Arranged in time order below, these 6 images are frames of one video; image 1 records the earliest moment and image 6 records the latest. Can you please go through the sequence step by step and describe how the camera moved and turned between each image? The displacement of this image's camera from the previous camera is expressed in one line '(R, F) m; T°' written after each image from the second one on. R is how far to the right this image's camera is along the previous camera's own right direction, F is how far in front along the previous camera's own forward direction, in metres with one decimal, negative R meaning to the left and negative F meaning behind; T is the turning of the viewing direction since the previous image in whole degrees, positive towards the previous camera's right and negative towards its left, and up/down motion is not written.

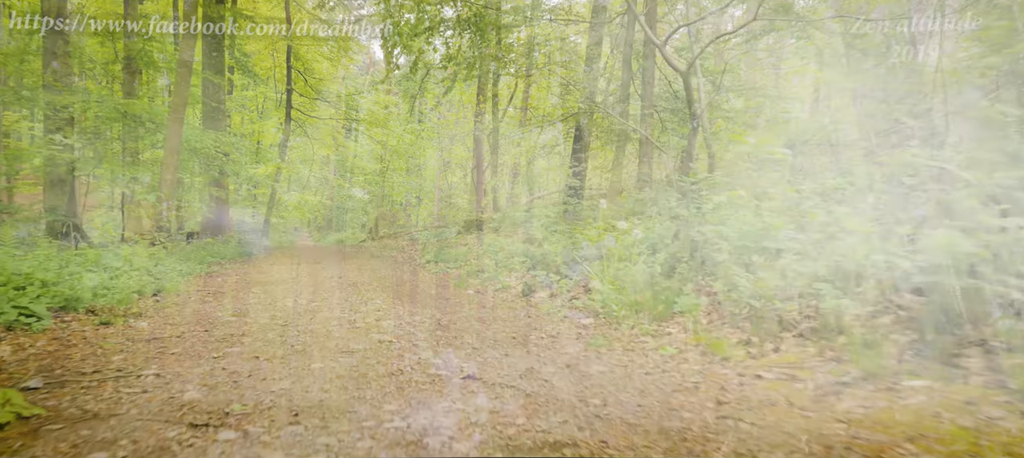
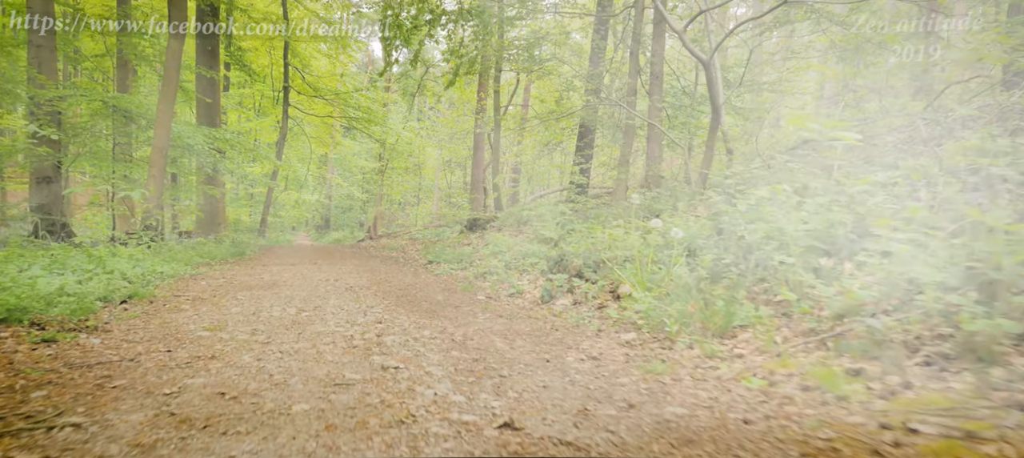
(-0.2, +0.8) m; 0°
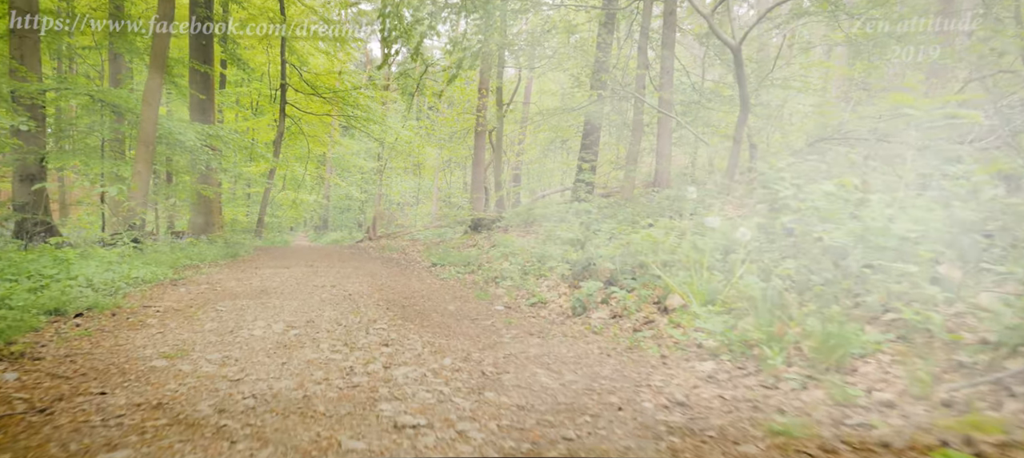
(-0.3, +0.9) m; 0°
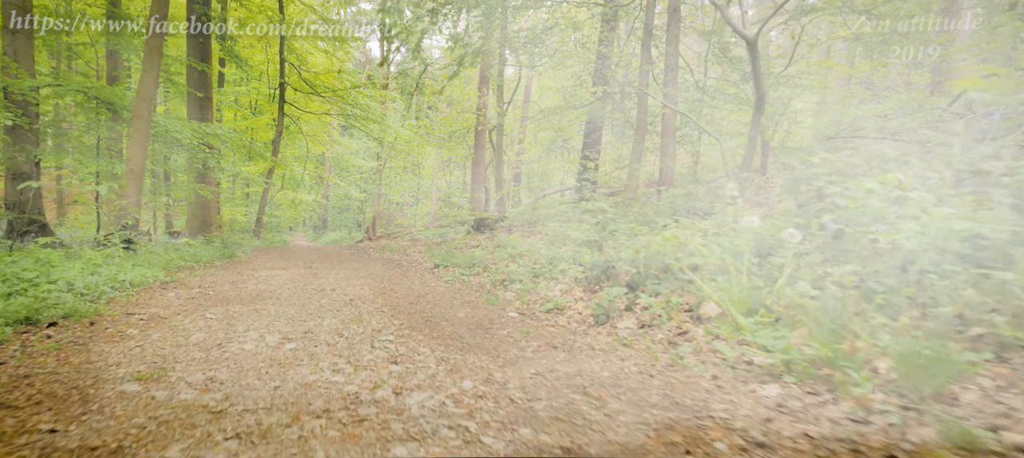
(-0.2, +0.5) m; 0°
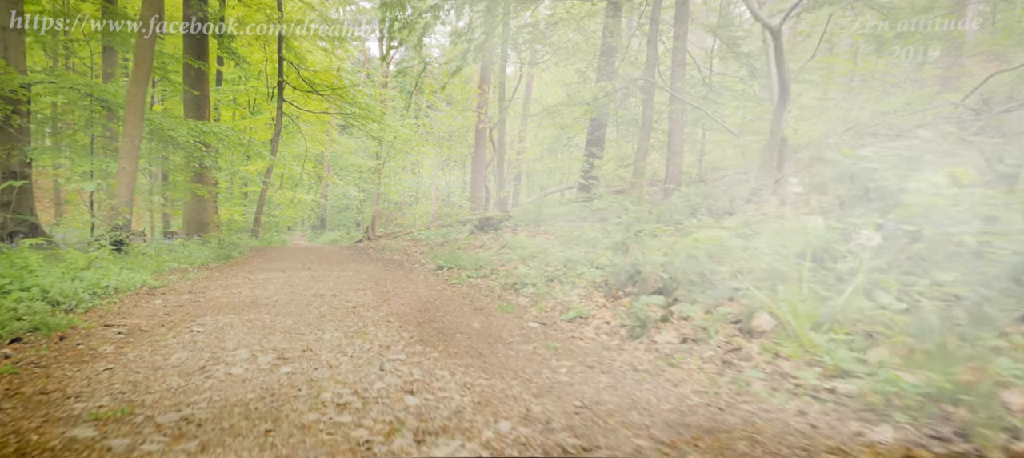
(-0.2, +0.6) m; 0°
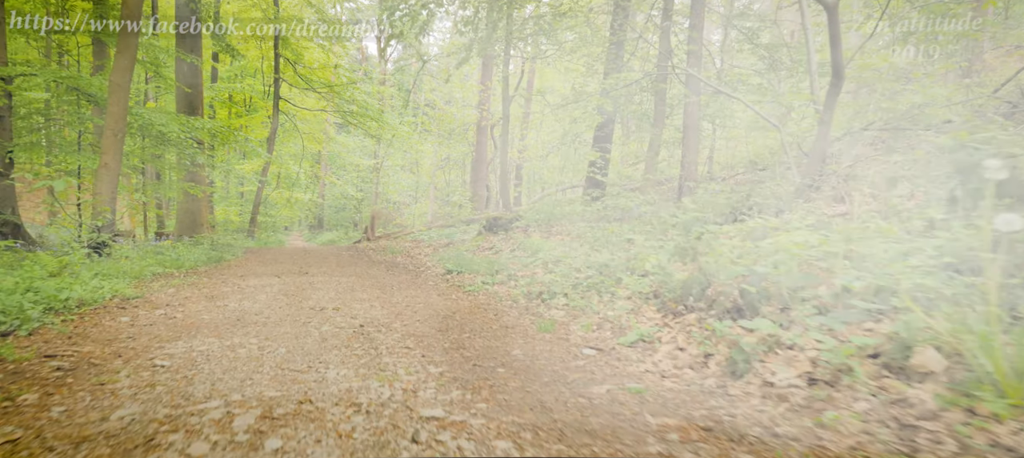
(-0.4, +1.1) m; 0°
